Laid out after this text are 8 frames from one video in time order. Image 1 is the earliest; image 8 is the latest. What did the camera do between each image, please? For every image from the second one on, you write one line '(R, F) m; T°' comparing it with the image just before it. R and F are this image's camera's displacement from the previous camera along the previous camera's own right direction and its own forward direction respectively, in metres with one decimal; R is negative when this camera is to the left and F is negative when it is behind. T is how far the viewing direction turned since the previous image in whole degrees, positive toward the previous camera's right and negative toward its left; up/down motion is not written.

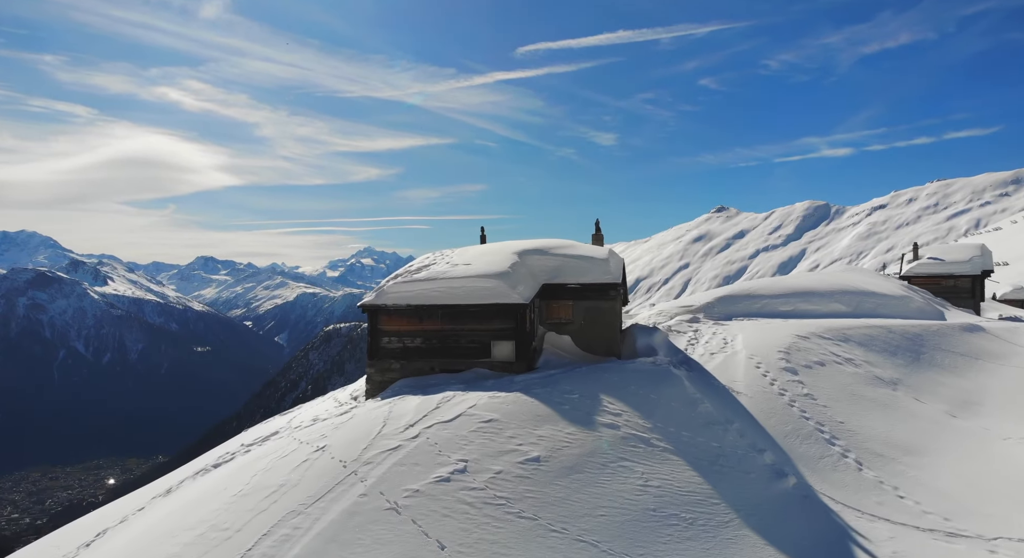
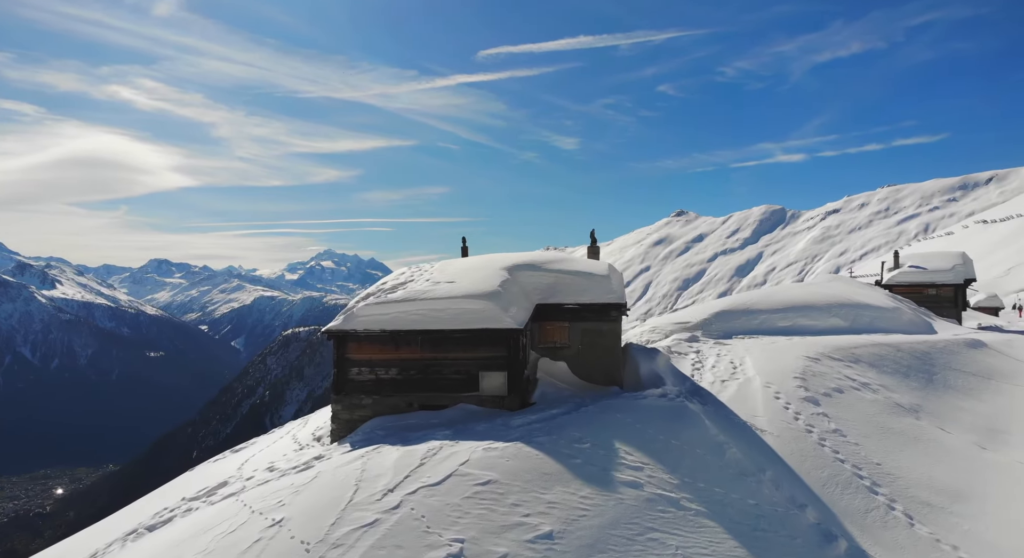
(-0.7, +2.7) m; +3°
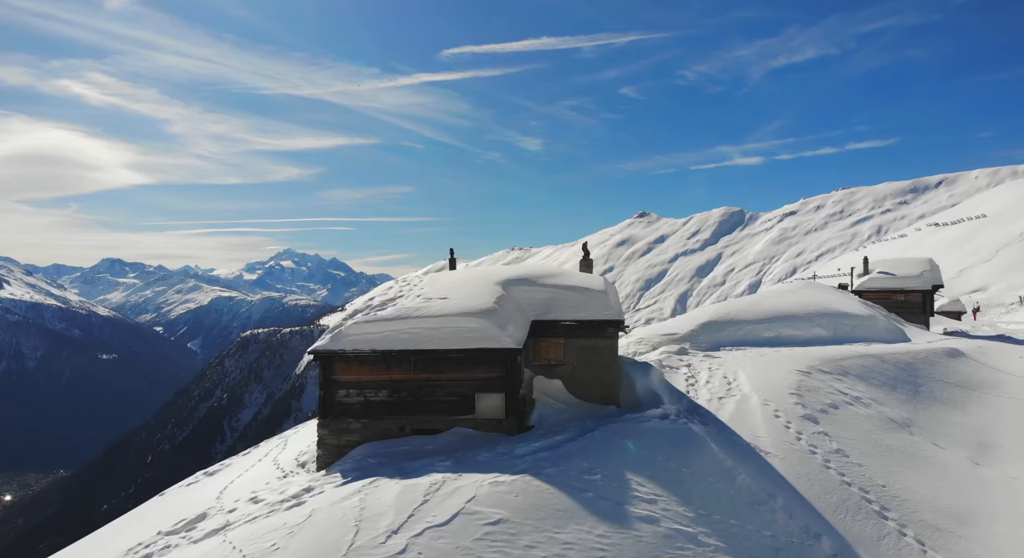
(-0.9, +0.8) m; +3°
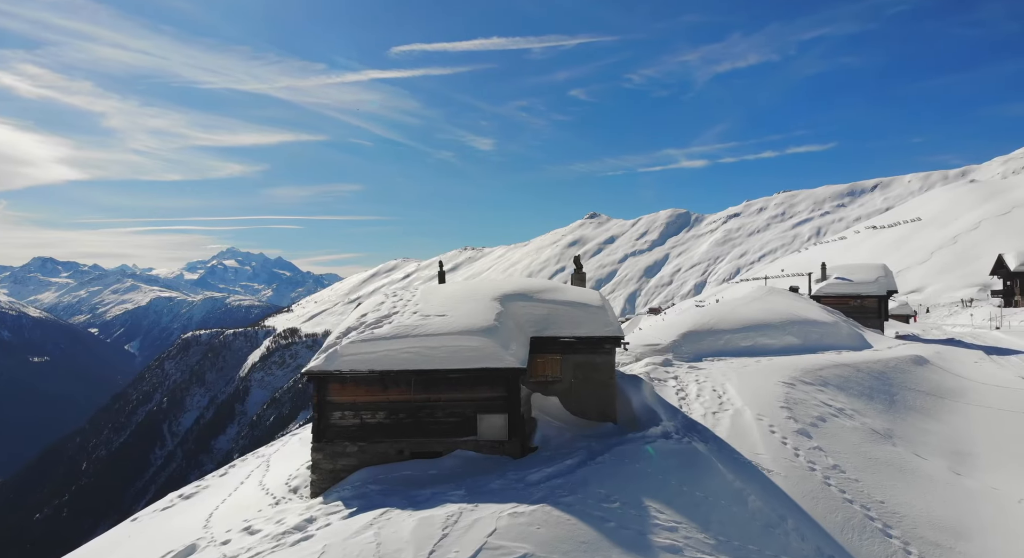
(-1.3, +0.5) m; +4°
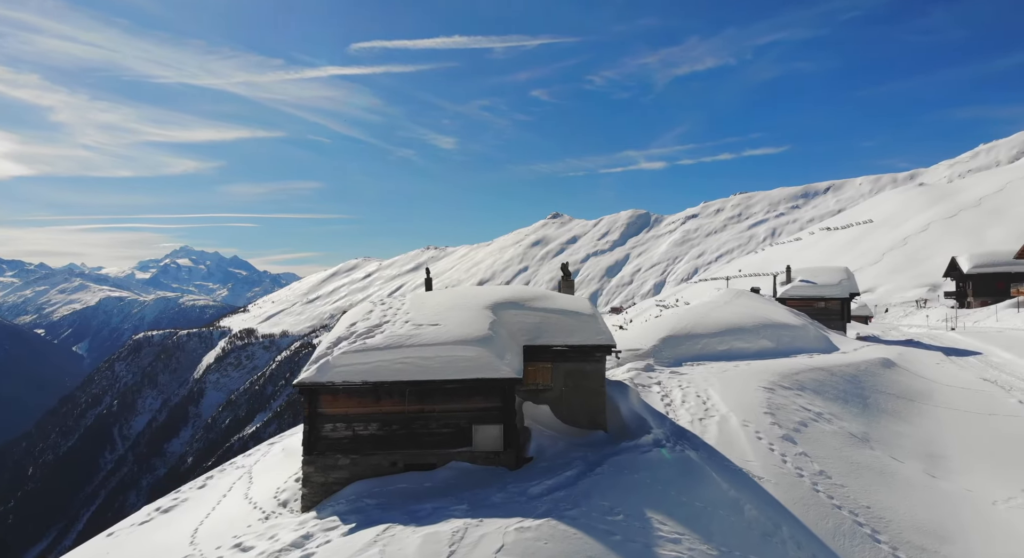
(-0.8, +0.1) m; +3°
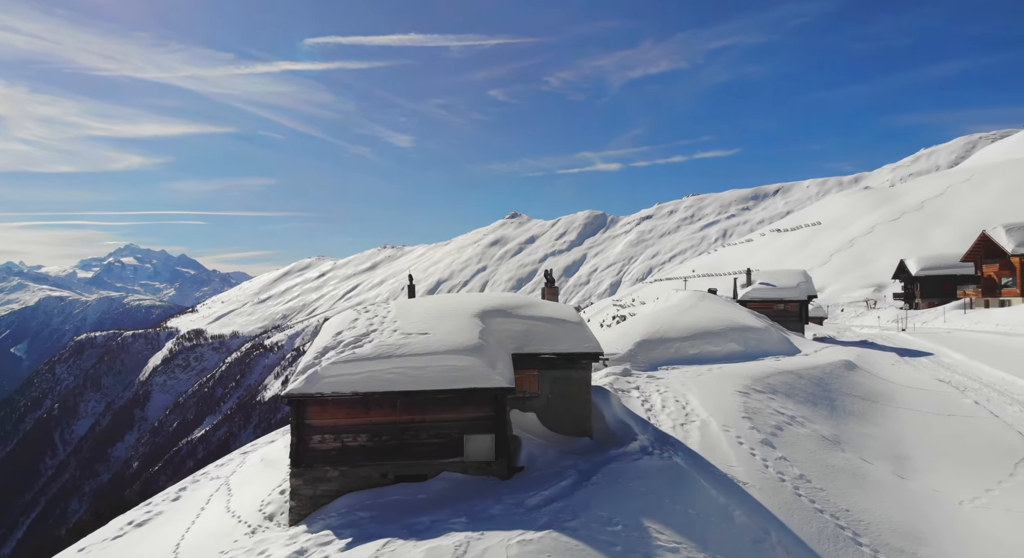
(-0.8, 0.0) m; +4°
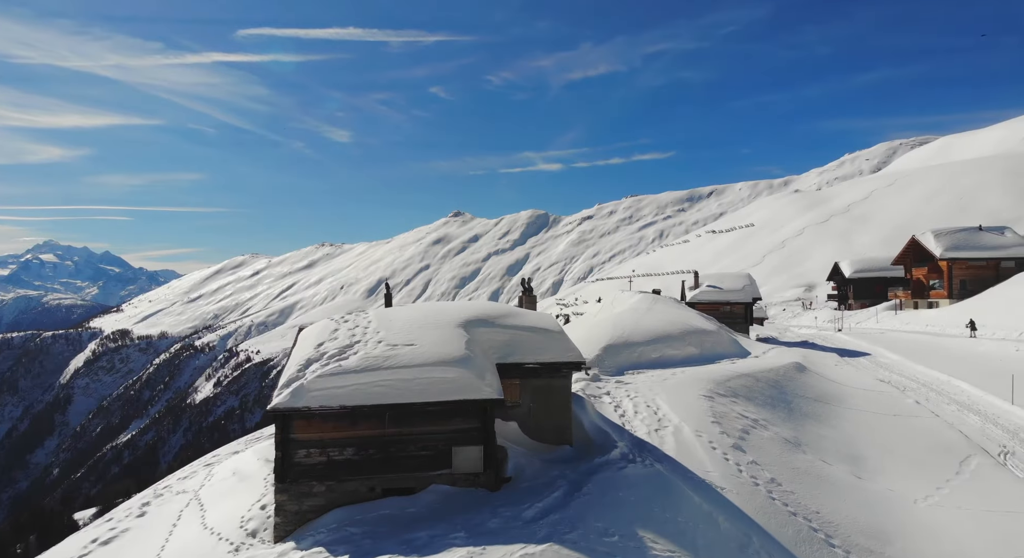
(-1.1, 0.0) m; +5°
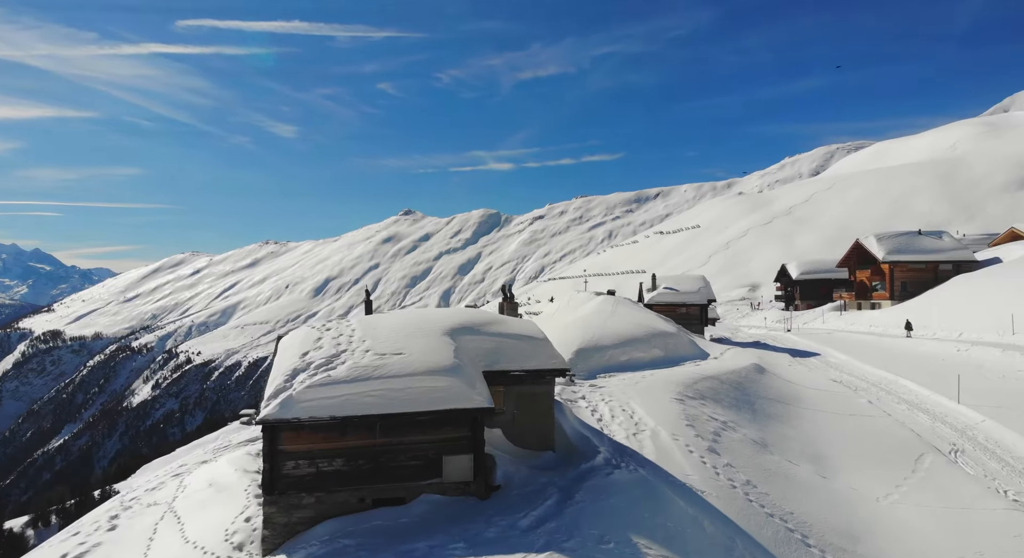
(-1.0, -0.1) m; +4°
